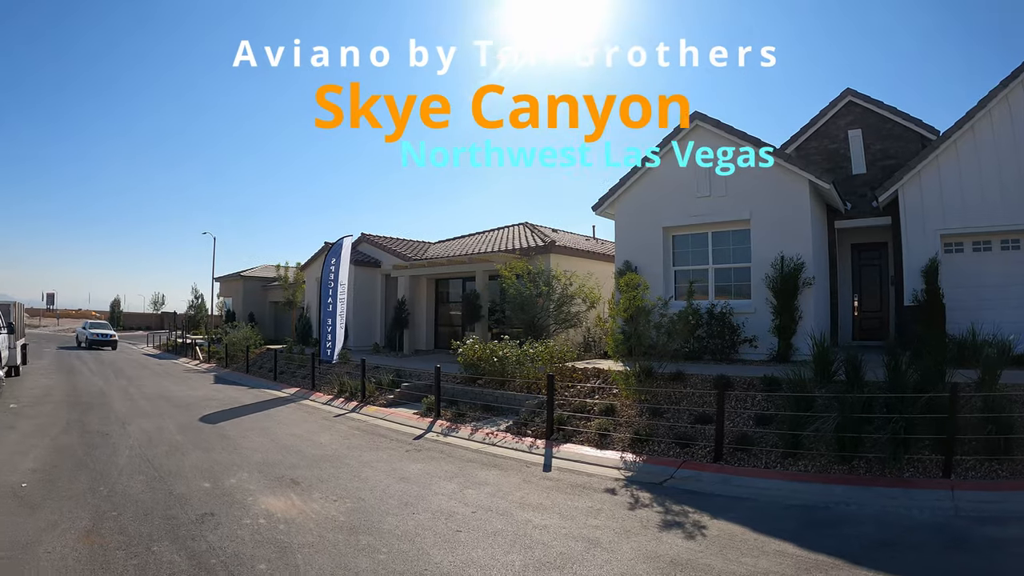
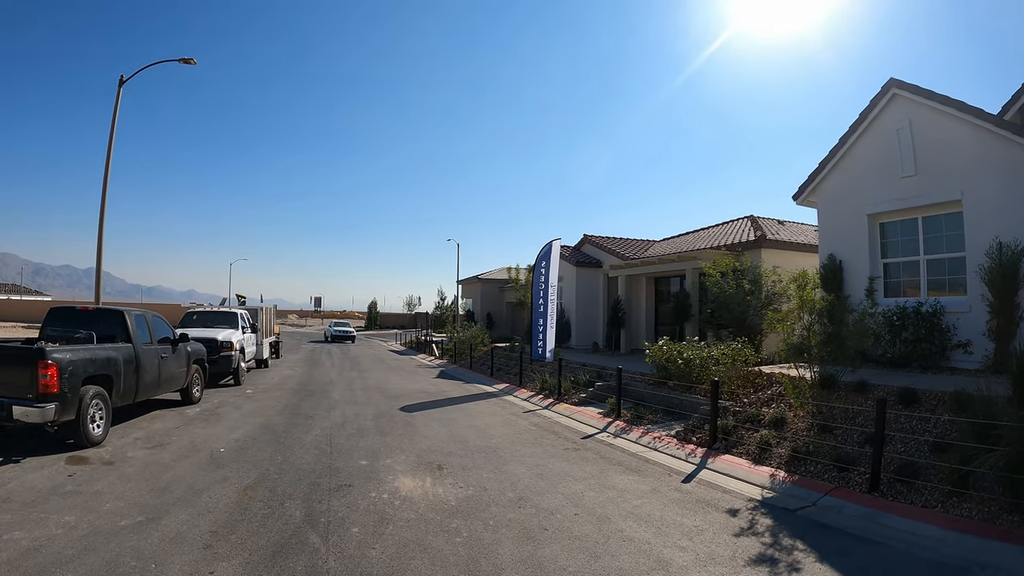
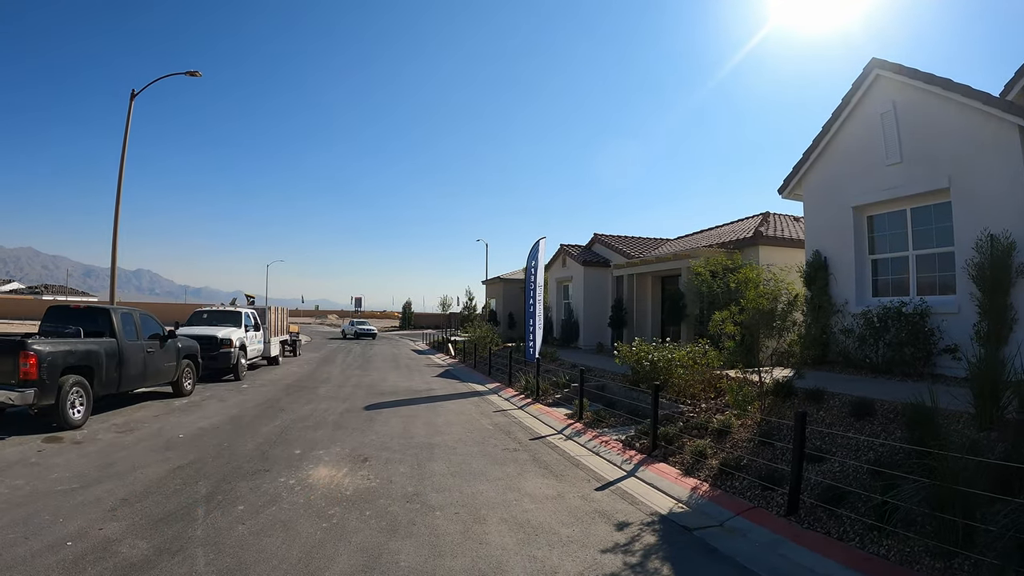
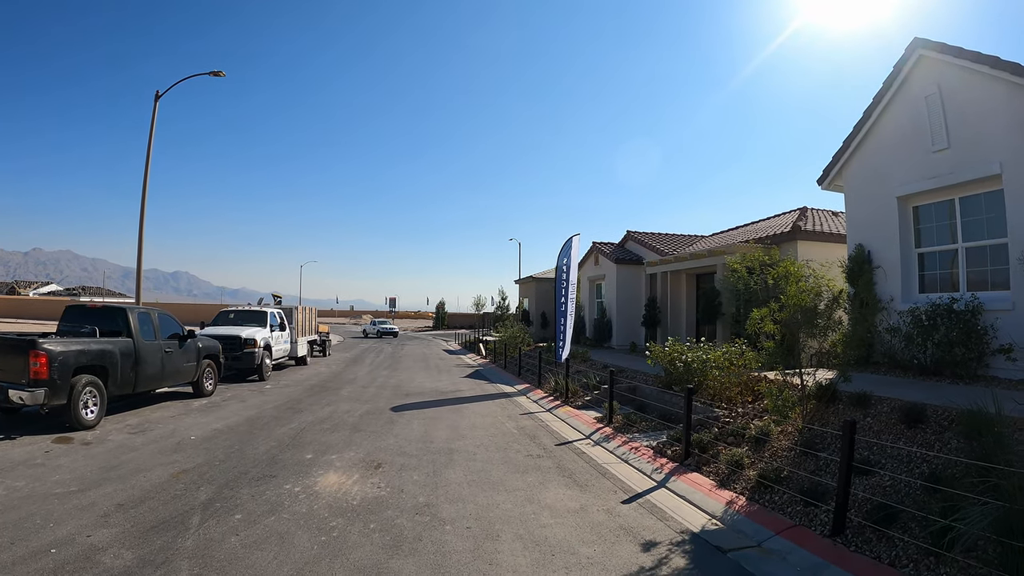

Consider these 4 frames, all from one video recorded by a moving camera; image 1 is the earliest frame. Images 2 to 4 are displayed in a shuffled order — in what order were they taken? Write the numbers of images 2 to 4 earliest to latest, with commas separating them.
2, 3, 4
